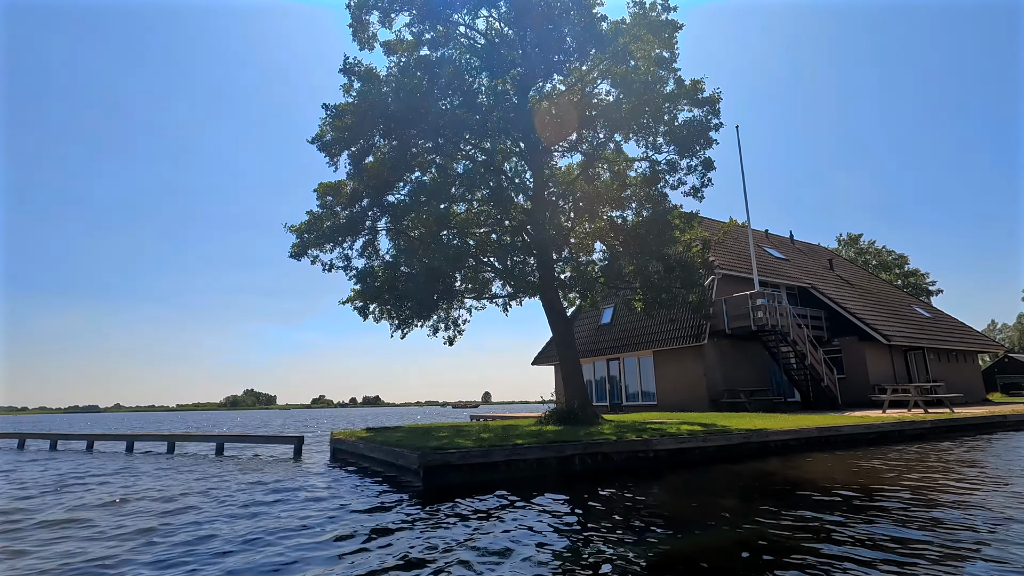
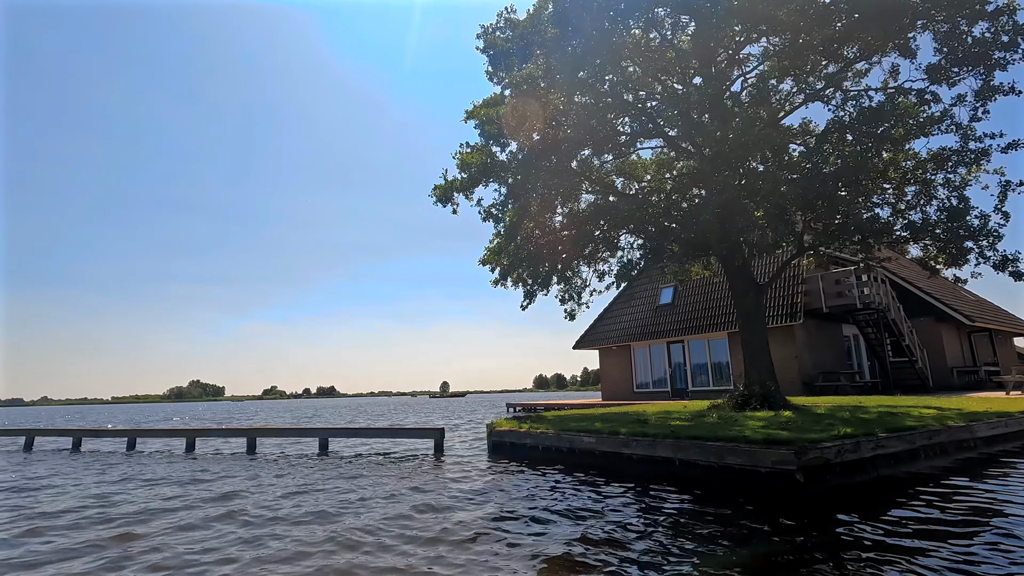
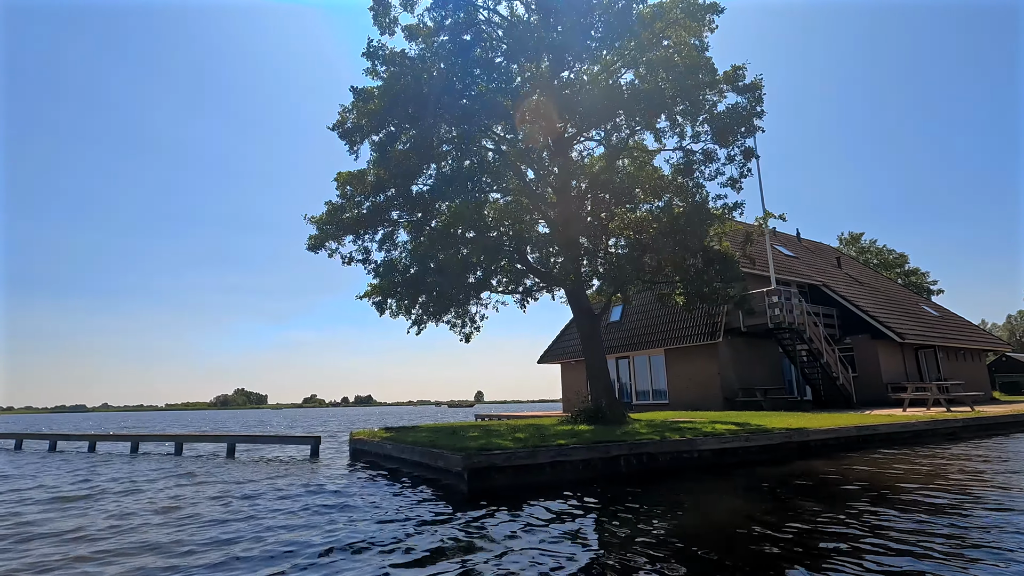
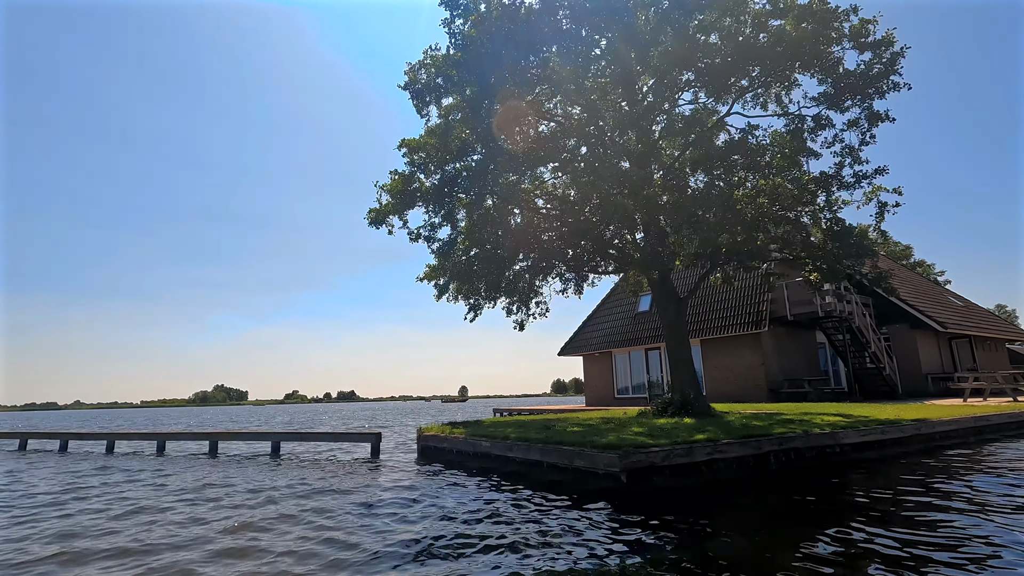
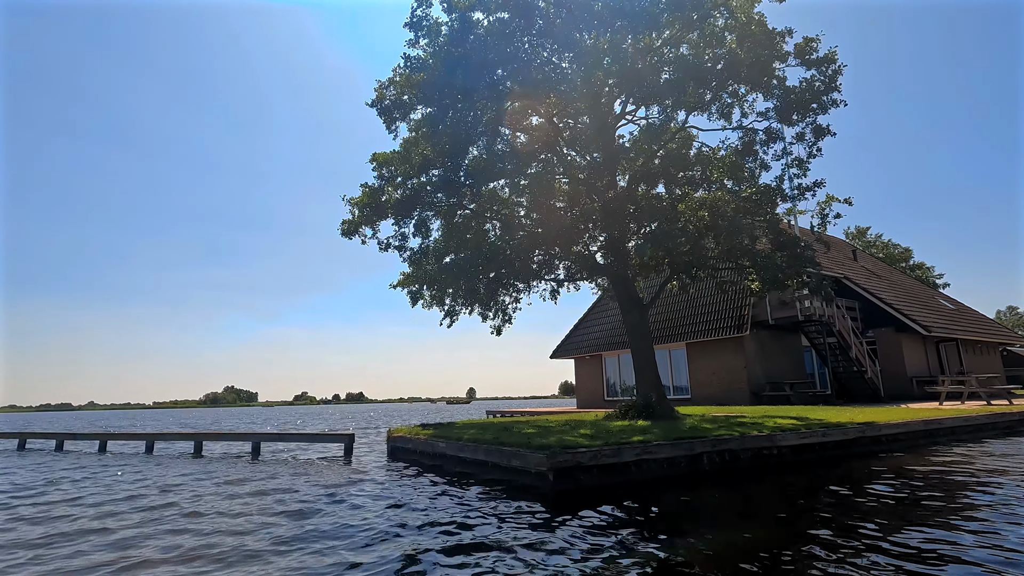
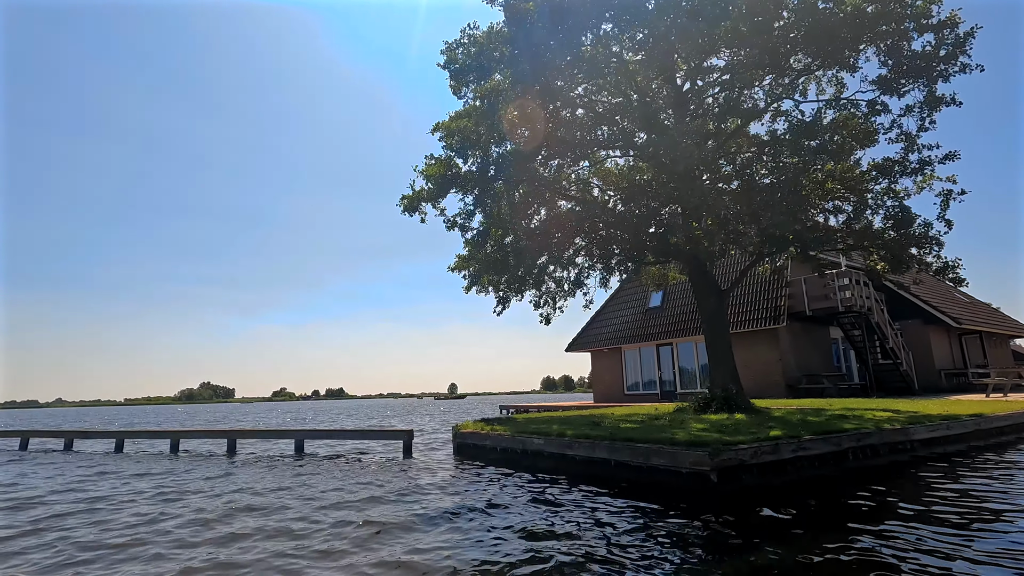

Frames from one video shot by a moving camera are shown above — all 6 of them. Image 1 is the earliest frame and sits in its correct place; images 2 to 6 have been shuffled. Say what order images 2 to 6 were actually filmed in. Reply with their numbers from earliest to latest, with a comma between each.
3, 5, 4, 6, 2
